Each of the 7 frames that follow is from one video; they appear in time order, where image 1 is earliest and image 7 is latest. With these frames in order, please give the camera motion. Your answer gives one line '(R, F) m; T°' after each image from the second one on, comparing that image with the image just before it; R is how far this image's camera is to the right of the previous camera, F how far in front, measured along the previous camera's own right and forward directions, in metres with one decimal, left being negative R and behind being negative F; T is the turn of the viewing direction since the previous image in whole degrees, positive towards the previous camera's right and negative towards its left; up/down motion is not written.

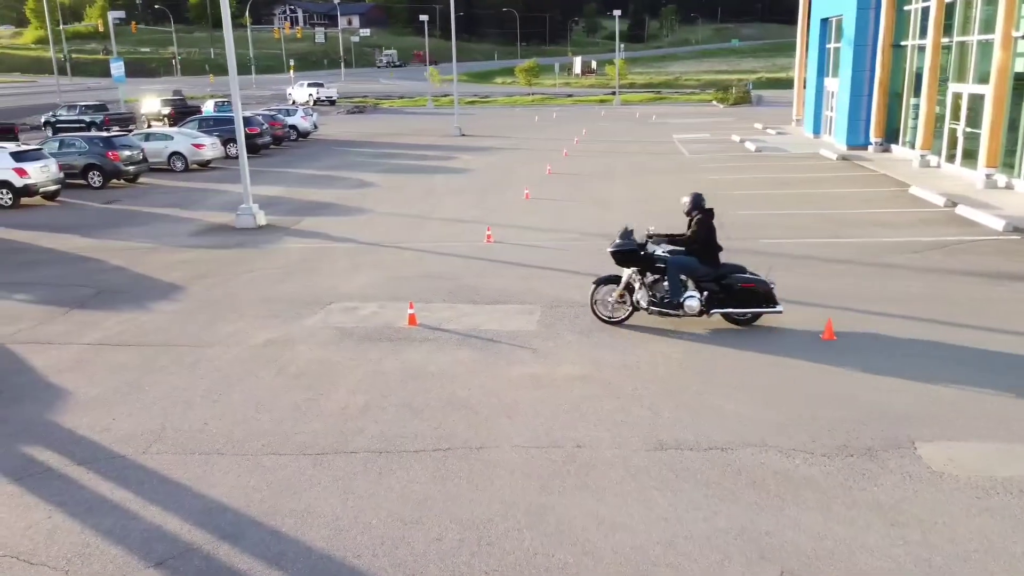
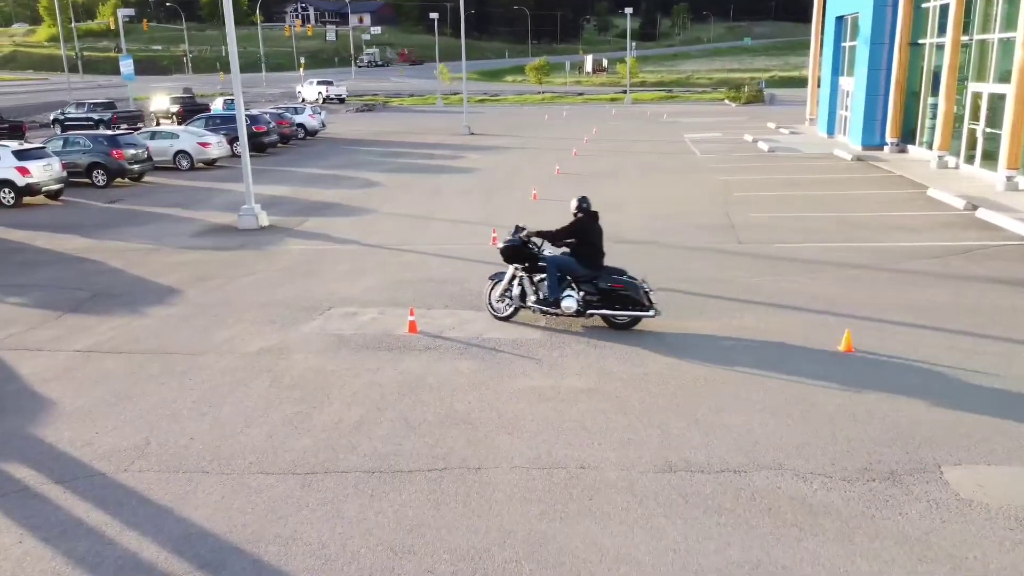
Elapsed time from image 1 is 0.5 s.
(+0.1, +0.4) m; -1°
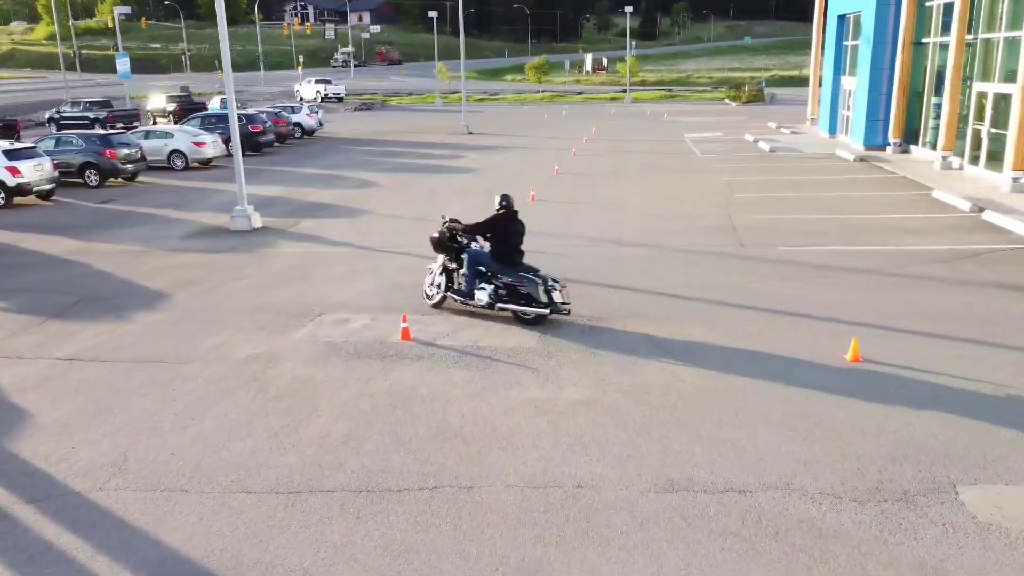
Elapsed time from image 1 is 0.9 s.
(0.0, +0.3) m; 0°
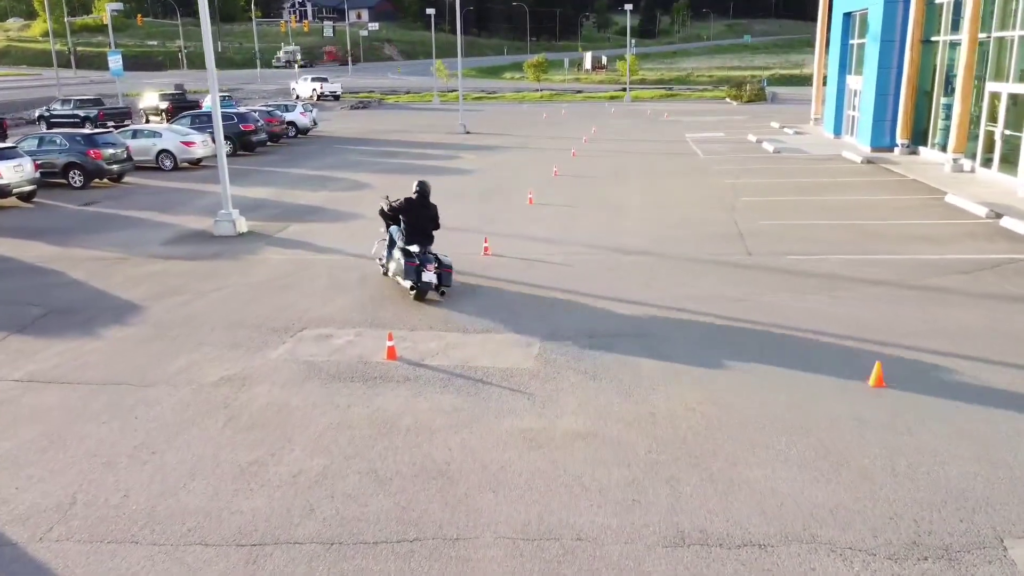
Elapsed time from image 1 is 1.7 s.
(+0.1, +0.7) m; 0°
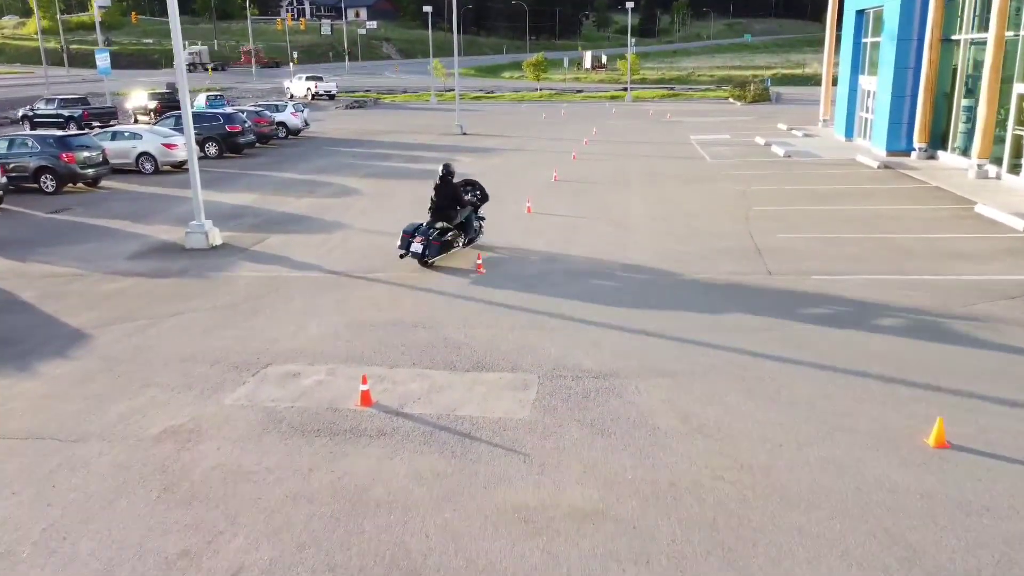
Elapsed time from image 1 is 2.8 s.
(0.0, +1.2) m; 0°
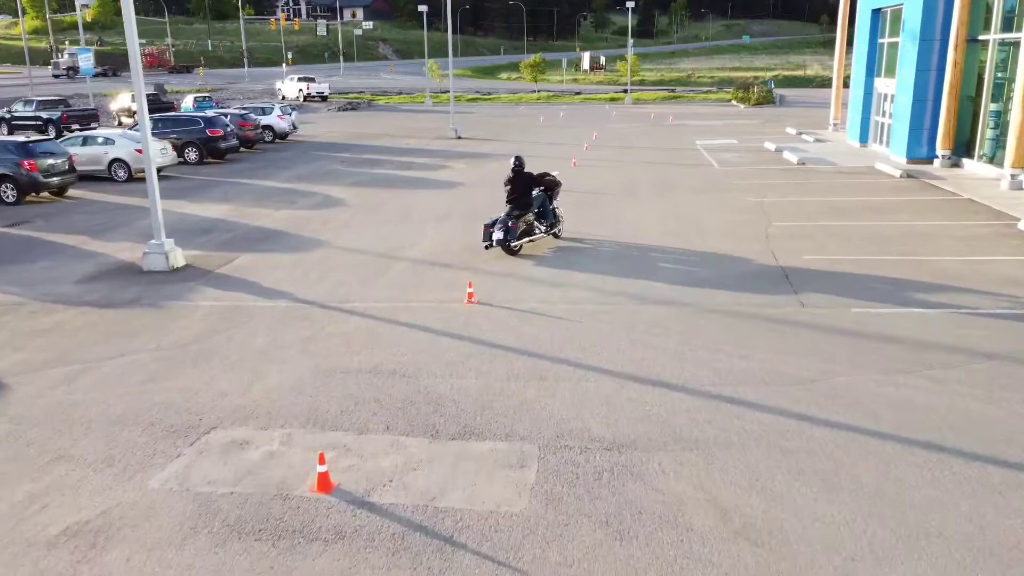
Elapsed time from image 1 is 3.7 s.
(0.0, +1.5) m; 0°
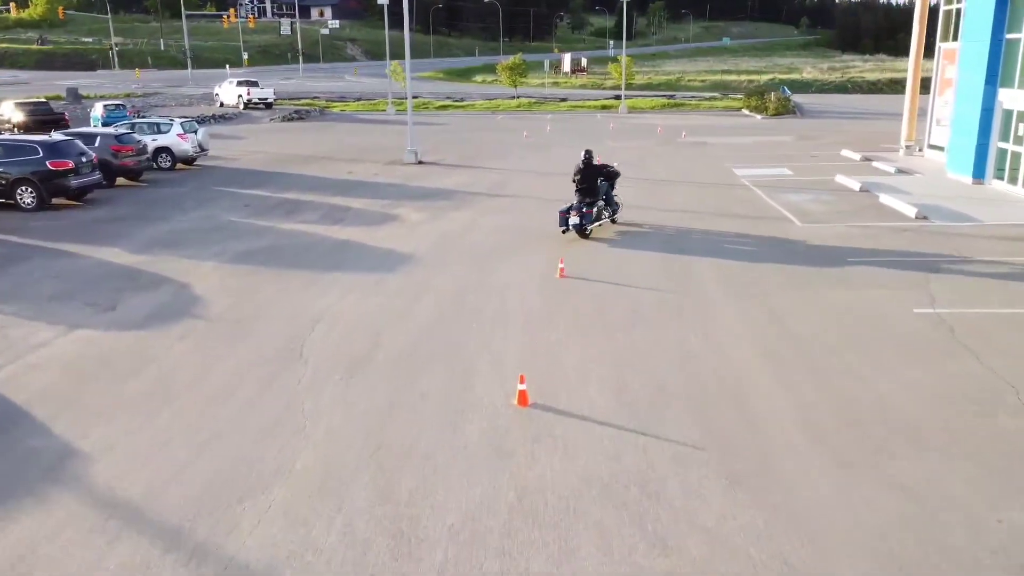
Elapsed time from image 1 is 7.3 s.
(0.0, +8.1) m; +2°
